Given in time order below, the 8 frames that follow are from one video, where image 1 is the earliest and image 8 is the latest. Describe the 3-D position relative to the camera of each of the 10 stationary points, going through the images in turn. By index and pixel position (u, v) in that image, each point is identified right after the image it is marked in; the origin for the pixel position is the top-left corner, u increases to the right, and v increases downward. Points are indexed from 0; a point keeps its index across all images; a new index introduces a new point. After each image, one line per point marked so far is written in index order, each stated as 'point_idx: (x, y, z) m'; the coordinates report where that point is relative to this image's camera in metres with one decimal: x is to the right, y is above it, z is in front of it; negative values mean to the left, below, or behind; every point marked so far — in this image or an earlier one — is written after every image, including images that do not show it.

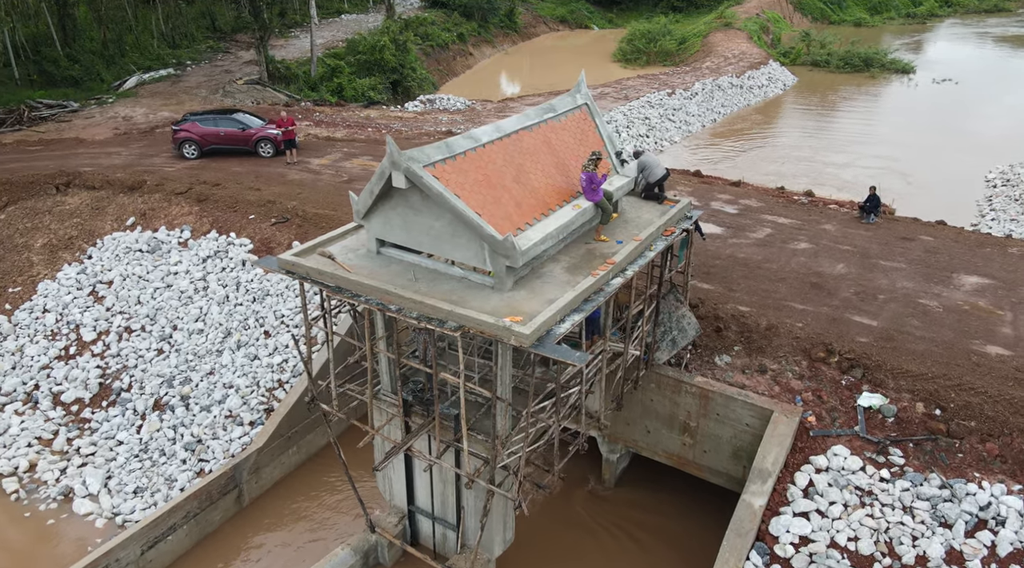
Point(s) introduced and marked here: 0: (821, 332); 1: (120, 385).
0: (+5.4, -0.9, +13.4) m
1: (-7.5, -1.9, +14.8) m
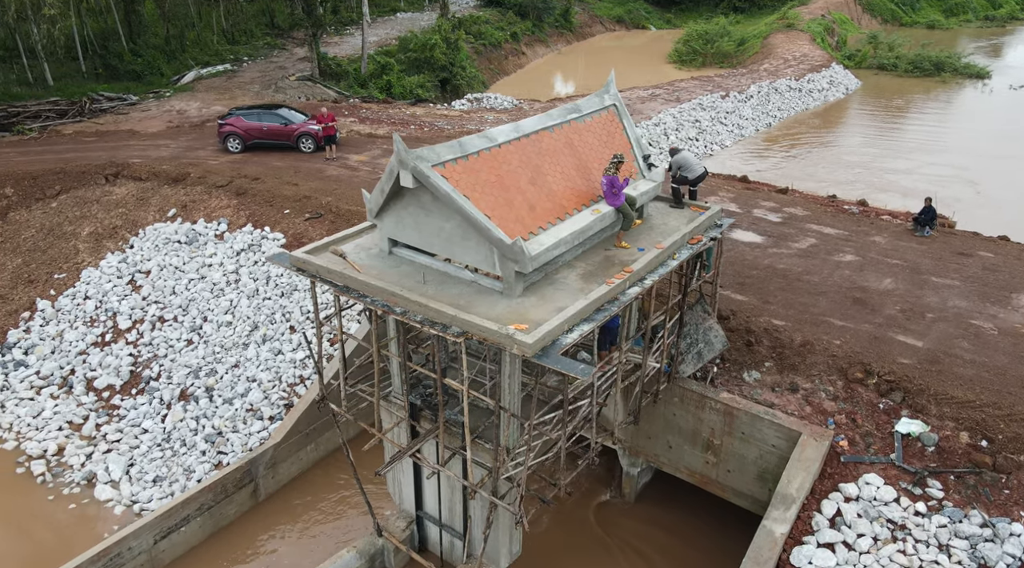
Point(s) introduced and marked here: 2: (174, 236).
0: (+5.7, -1.1, +12.7) m
1: (-7.0, -1.7, +15.0) m
2: (-7.8, +1.1, +17.7) m
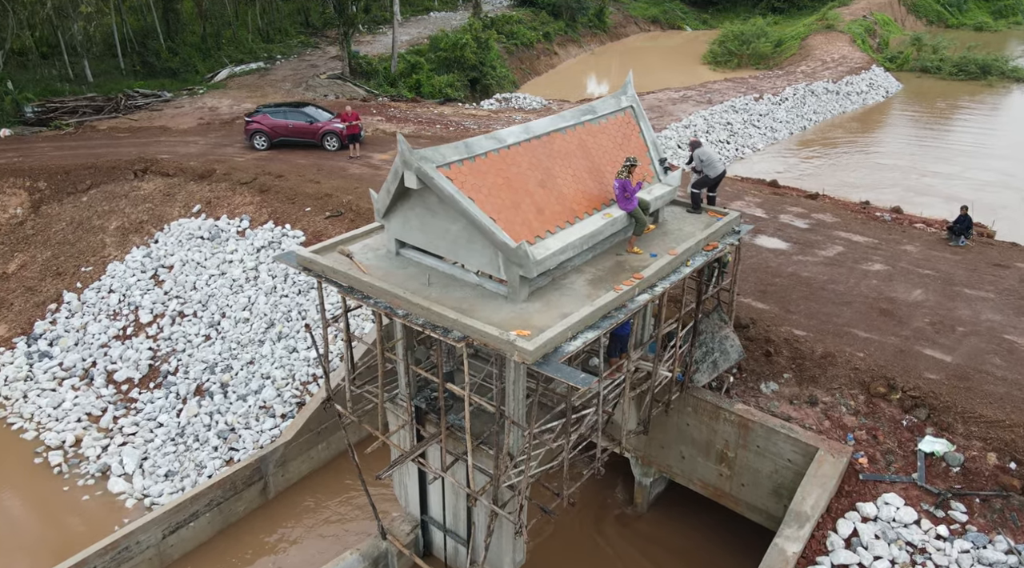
0: (+5.9, -1.3, +12.3) m
1: (-6.8, -1.6, +15.2) m
2: (-7.3, +1.2, +17.9) m
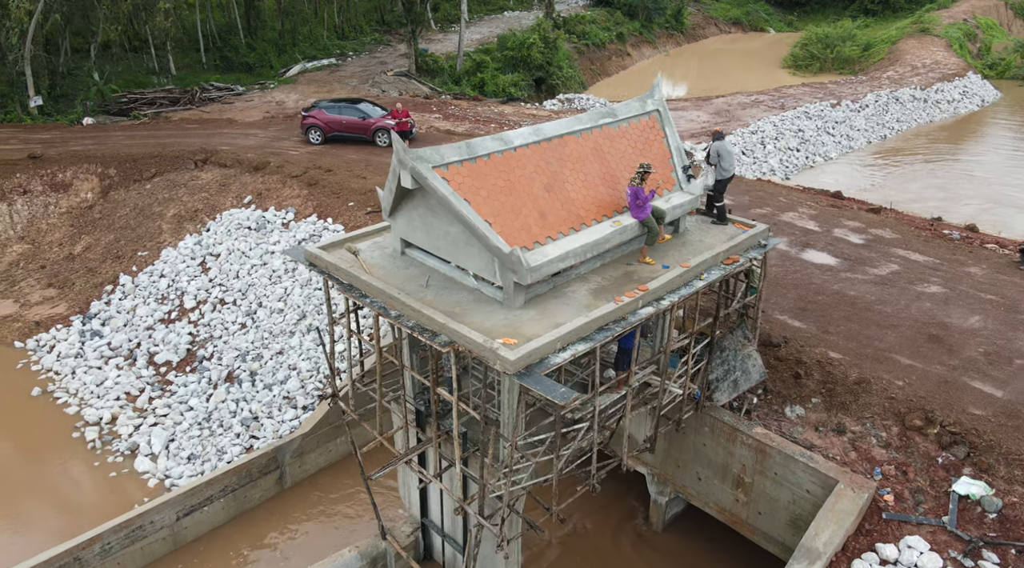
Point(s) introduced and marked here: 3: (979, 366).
0: (+6.1, -1.7, +11.4) m
1: (-6.2, -1.4, +15.6) m
2: (-6.3, +1.5, +18.3) m
3: (+7.3, -1.3, +12.0) m
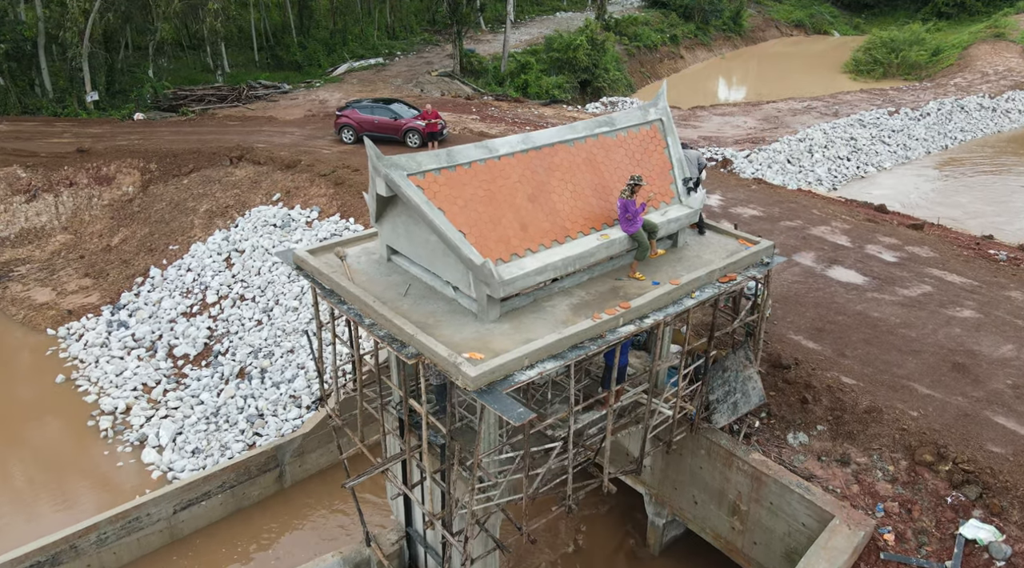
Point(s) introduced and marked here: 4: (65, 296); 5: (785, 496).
0: (+5.9, -2.0, +10.7) m
1: (-6.0, -1.3, +15.8) m
2: (-5.8, +1.6, +18.6) m
3: (+7.2, -1.7, +11.2) m
4: (-10.5, -0.3, +18.2) m
5: (+3.6, -2.8, +10.1) m
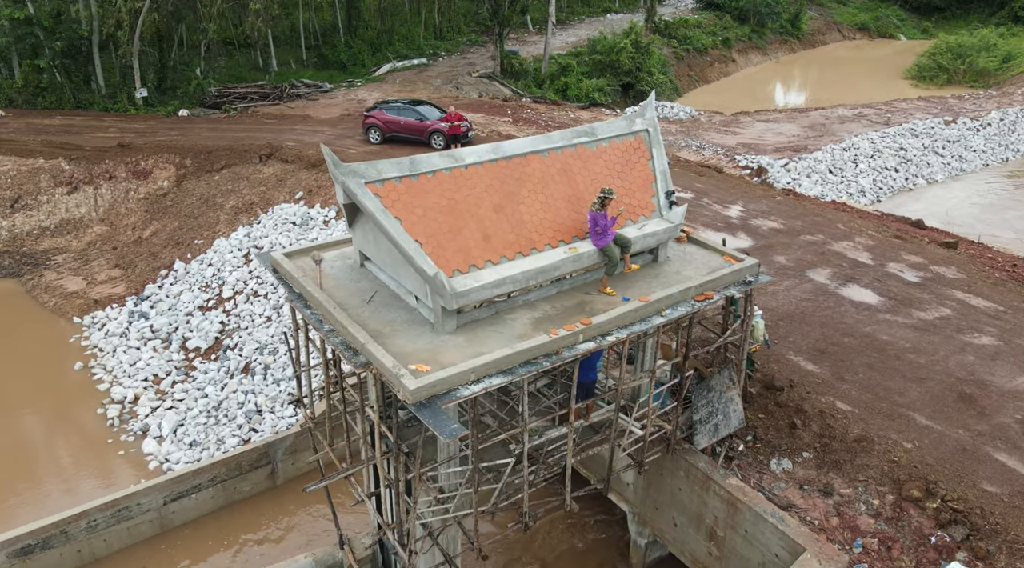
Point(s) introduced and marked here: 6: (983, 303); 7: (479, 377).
0: (+5.5, -2.3, +10.1) m
1: (-5.9, -1.2, +16.2) m
2: (-5.4, +1.6, +18.9) m
3: (+6.8, -2.1, +10.5) m
4: (-10.2, 0.0, +18.9) m
5: (+3.1, -3.0, +9.7) m
6: (+8.4, -0.3, +13.8) m
7: (-0.3, -1.0, +8.0) m
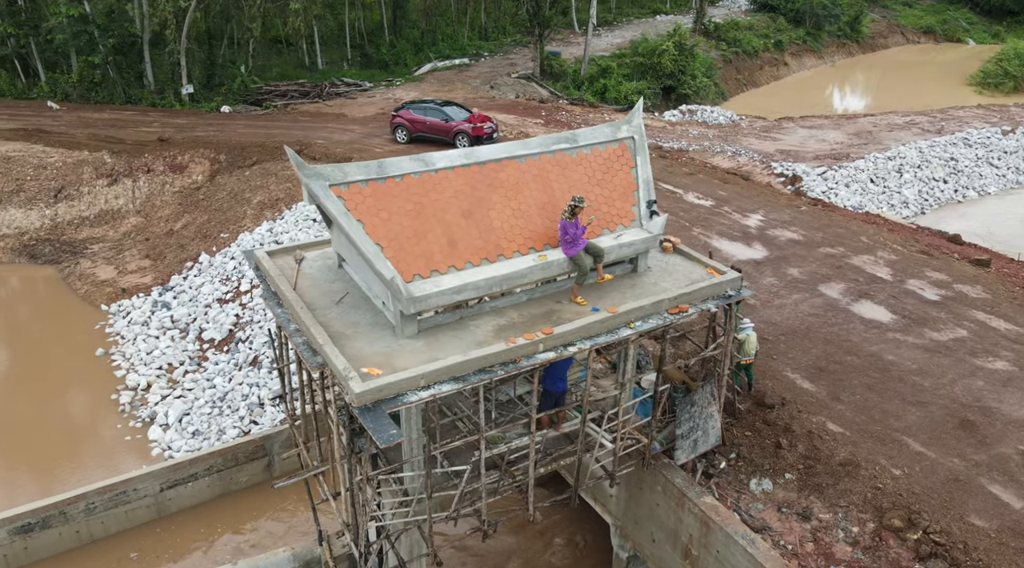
0: (+5.1, -2.6, +9.6) m
1: (-5.8, -1.1, +16.5) m
2: (-5.0, +1.7, +19.2) m
3: (+6.4, -2.4, +9.9) m
4: (-9.8, +0.2, +19.6) m
5: (+2.7, -3.2, +9.4) m
6: (+8.4, -0.7, +13.1) m
7: (-0.8, -1.0, +8.0) m
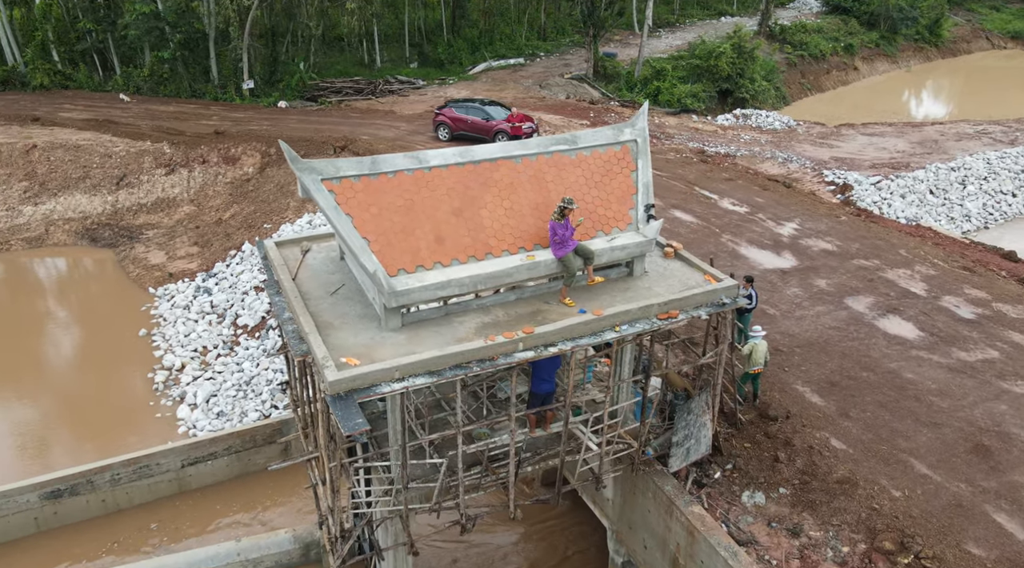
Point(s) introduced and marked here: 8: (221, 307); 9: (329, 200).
0: (+4.8, -2.8, +9.2) m
1: (-5.3, -0.9, +17.1) m
2: (-4.1, +1.9, +19.7) m
3: (+6.2, -2.6, +9.4) m
4: (-9.0, +0.6, +20.5) m
5: (+2.4, -3.3, +9.3) m
6: (+8.5, -1.0, +12.4) m
7: (-1.1, -1.0, +8.1) m
8: (-6.9, -0.6, +18.2) m
9: (-2.0, +1.0, +8.7) m
